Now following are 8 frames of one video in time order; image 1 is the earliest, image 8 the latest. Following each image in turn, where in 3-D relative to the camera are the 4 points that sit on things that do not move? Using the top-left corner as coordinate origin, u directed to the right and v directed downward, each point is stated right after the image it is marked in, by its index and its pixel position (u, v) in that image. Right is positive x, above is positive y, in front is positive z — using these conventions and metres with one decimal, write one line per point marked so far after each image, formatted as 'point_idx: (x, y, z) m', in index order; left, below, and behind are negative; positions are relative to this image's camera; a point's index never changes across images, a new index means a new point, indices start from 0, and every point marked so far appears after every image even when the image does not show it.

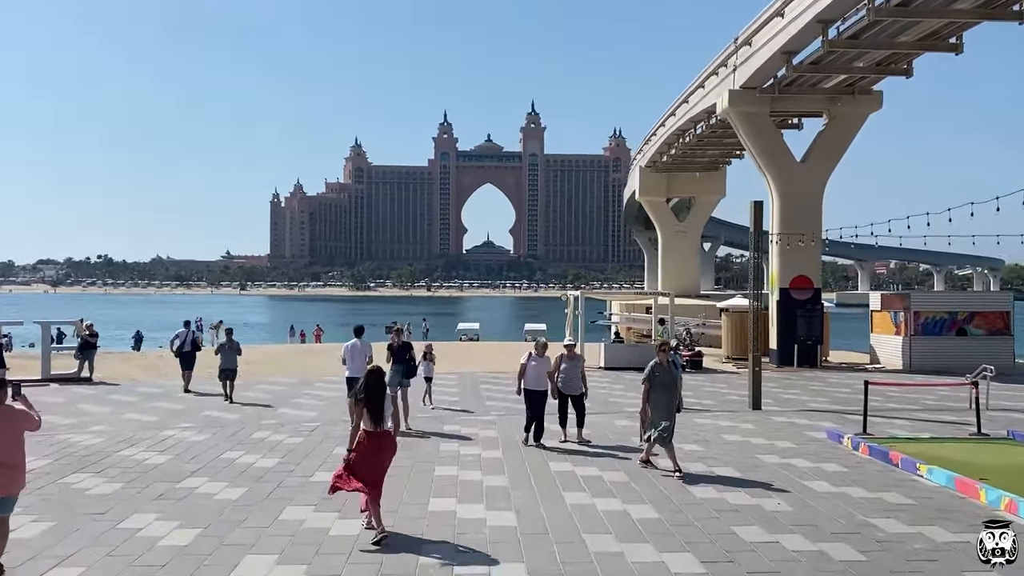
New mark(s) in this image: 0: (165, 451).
0: (-3.7, -1.8, +9.5) m
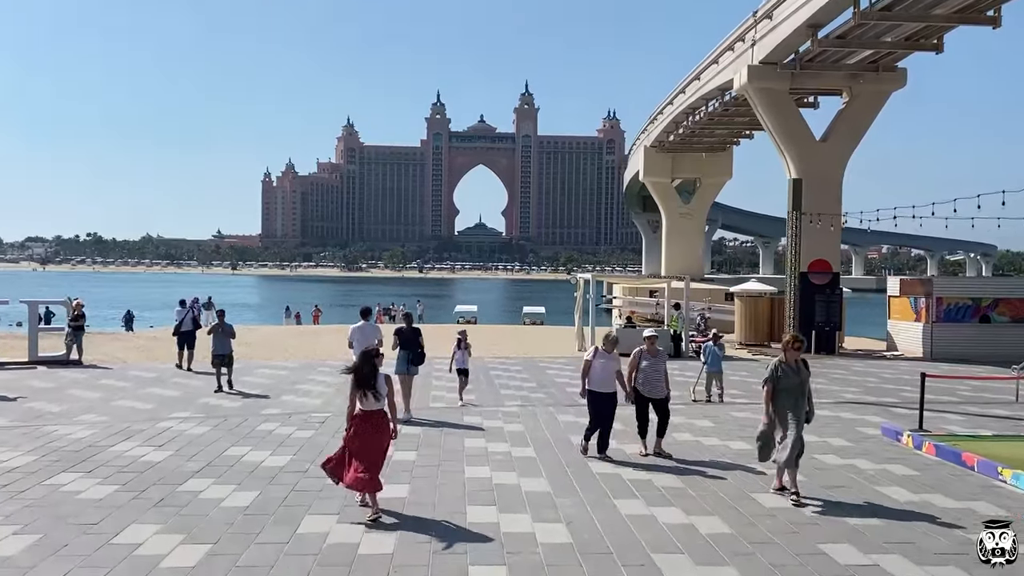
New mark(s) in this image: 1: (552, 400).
0: (-3.4, -1.6, +8.6) m
1: (+0.6, -1.6, +12.7) m
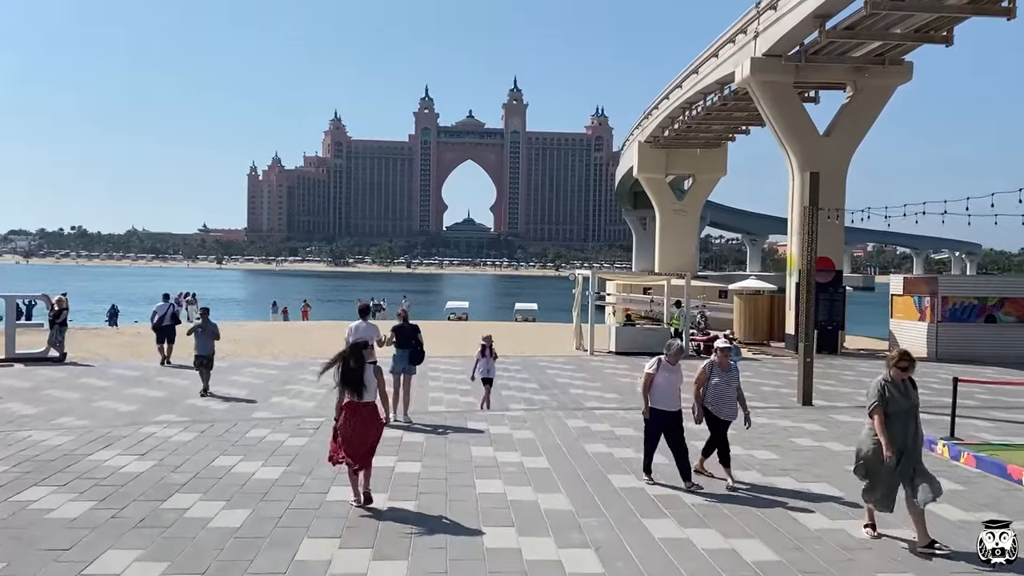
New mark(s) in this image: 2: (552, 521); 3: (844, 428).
0: (-3.3, -1.5, +8.0) m
1: (+0.6, -1.6, +12.1) m
2: (+0.3, -1.6, +6.0) m
3: (+3.8, -1.6, +10.0) m
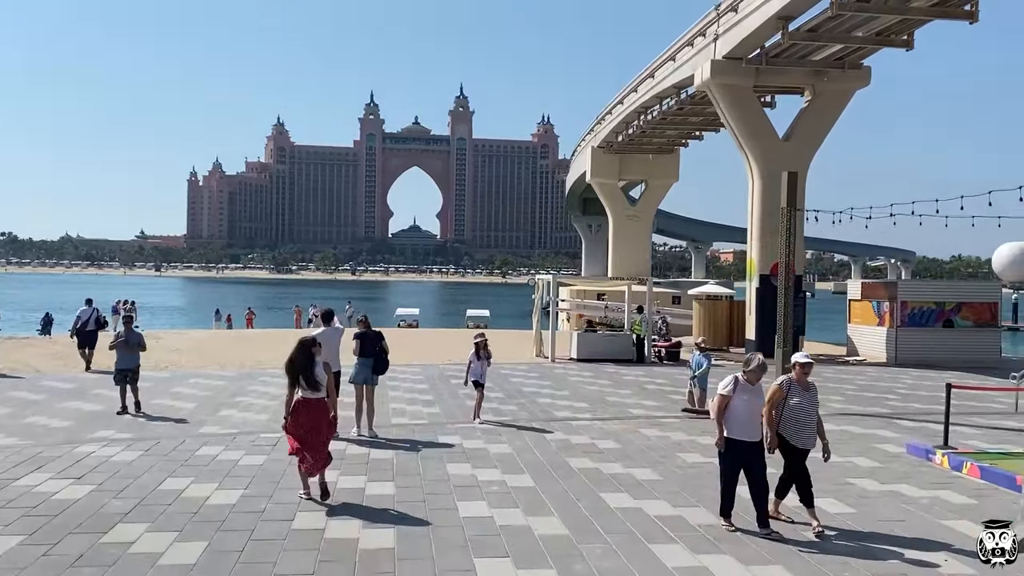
0: (-3.5, -1.5, +7.1) m
1: (+0.2, -1.6, +11.4) m
2: (+0.2, -1.6, +5.4) m
3: (+3.5, -1.6, +9.6) m
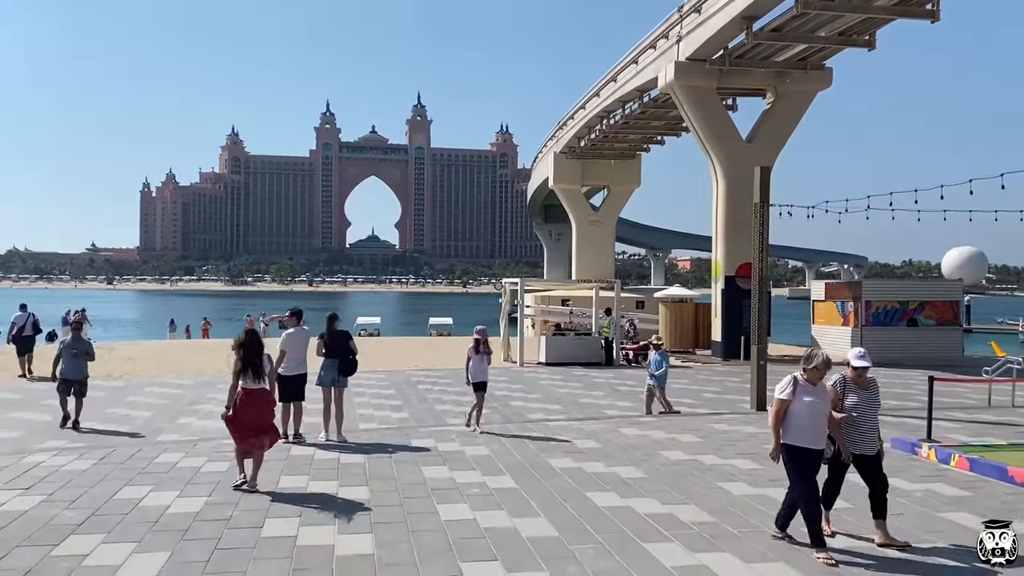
0: (-3.6, -1.5, +6.6) m
1: (-0.2, -1.6, +11.1) m
2: (+0.2, -1.5, +5.0) m
3: (+3.2, -1.6, +9.4) m
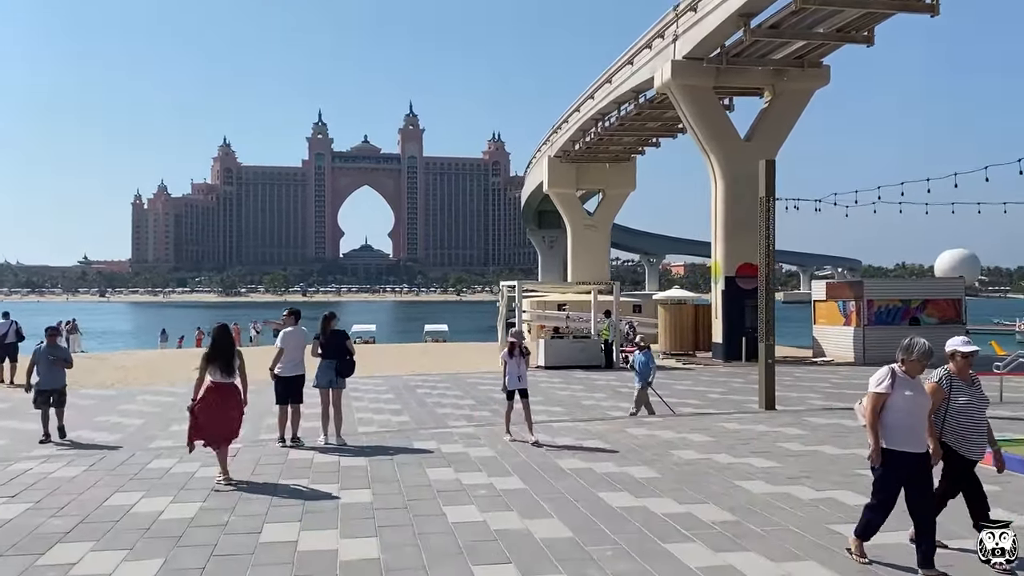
0: (-3.6, -1.5, +6.3) m
1: (-0.1, -1.6, +10.8) m
2: (+0.2, -1.4, +4.8) m
3: (+3.3, -1.5, +9.2) m
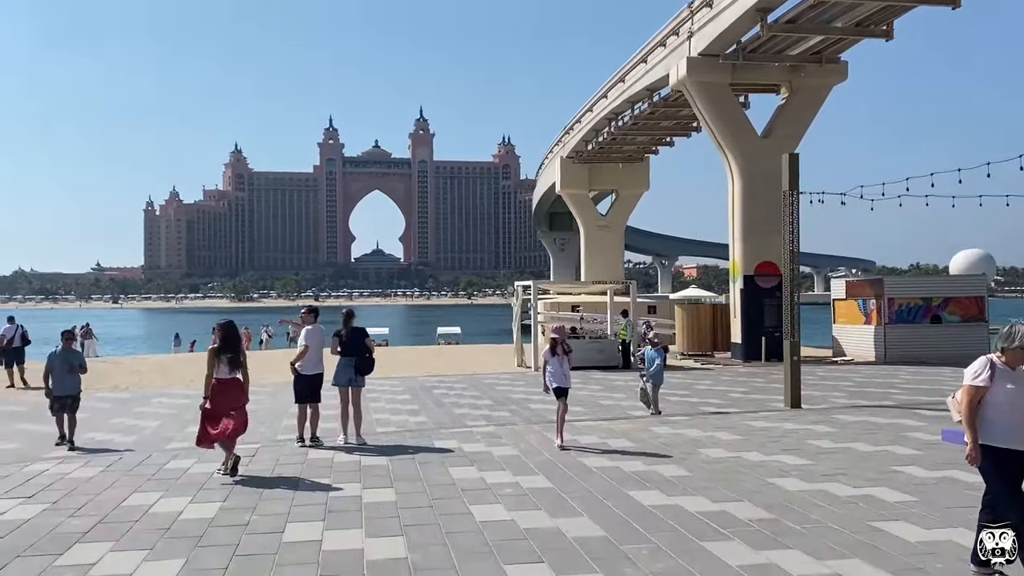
0: (-3.4, -1.5, +6.2) m
1: (+0.1, -1.6, +10.7) m
2: (+0.4, -1.4, +4.6) m
3: (+3.5, -1.4, +9.0) m
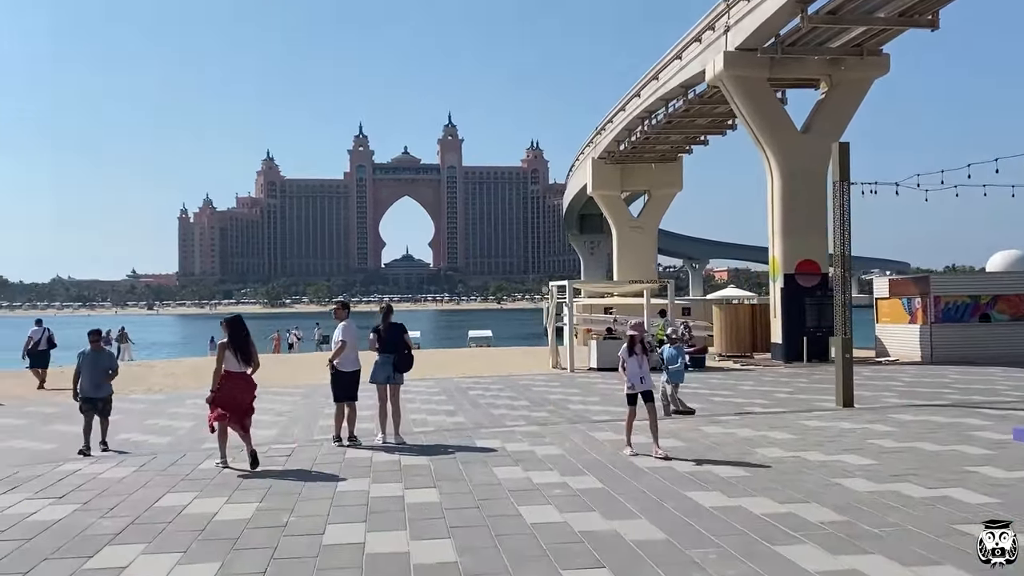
0: (-3.0, -1.4, +6.0) m
1: (+0.6, -1.5, +10.3) m
2: (+0.7, -1.3, +4.2) m
3: (+3.9, -1.3, +8.5) m
